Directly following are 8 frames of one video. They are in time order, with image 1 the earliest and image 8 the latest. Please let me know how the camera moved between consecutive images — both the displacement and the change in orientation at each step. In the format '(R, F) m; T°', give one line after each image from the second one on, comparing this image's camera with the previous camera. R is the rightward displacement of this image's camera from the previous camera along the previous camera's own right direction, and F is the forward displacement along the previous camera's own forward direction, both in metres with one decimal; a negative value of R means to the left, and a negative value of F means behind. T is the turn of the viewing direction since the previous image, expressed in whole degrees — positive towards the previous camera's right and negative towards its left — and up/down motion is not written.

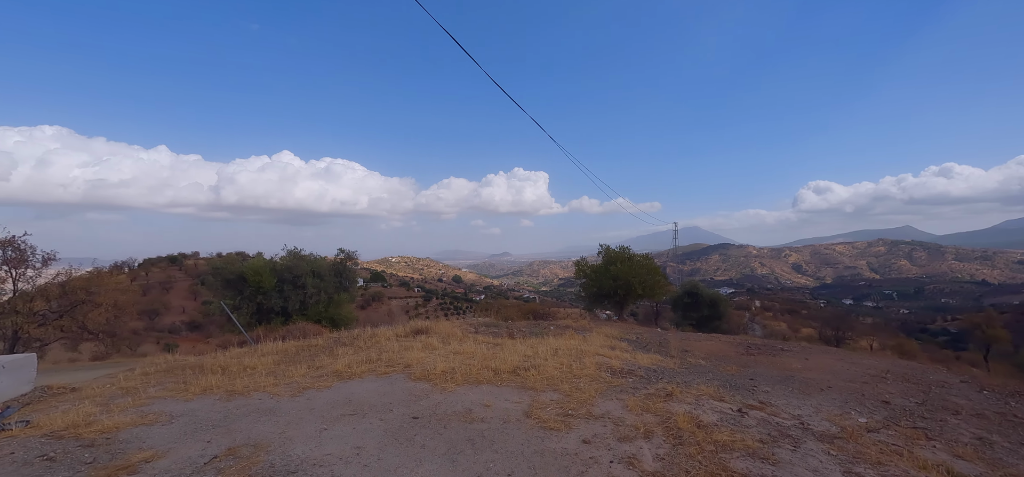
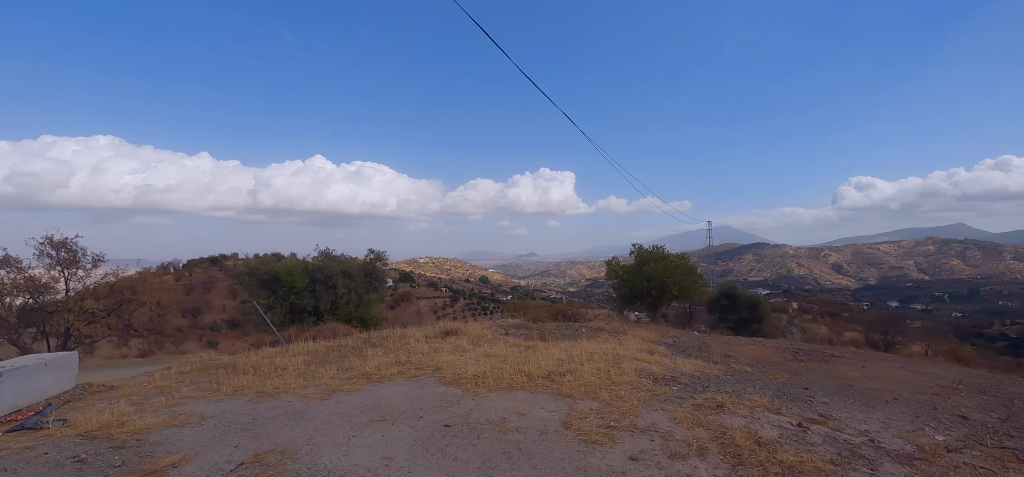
(-0.1, +0.3) m; -3°
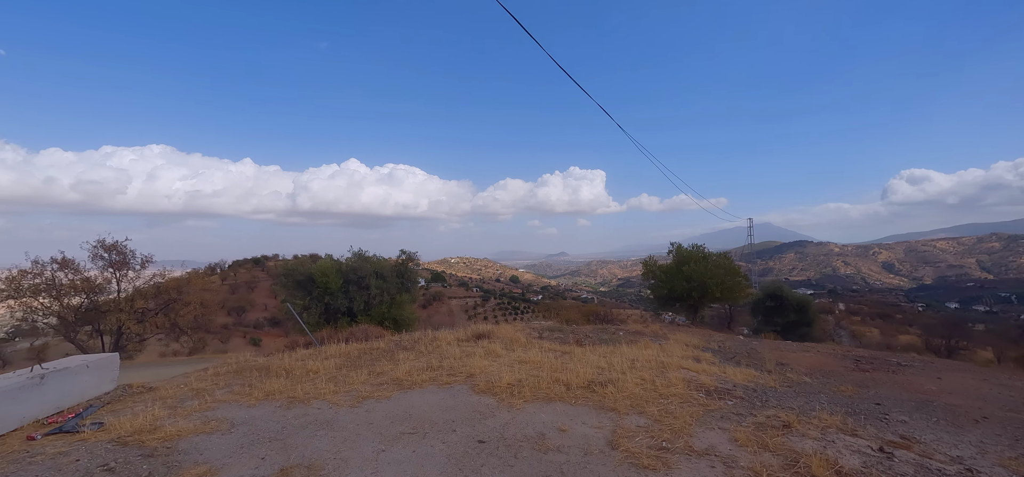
(-0.1, +0.4) m; -4°
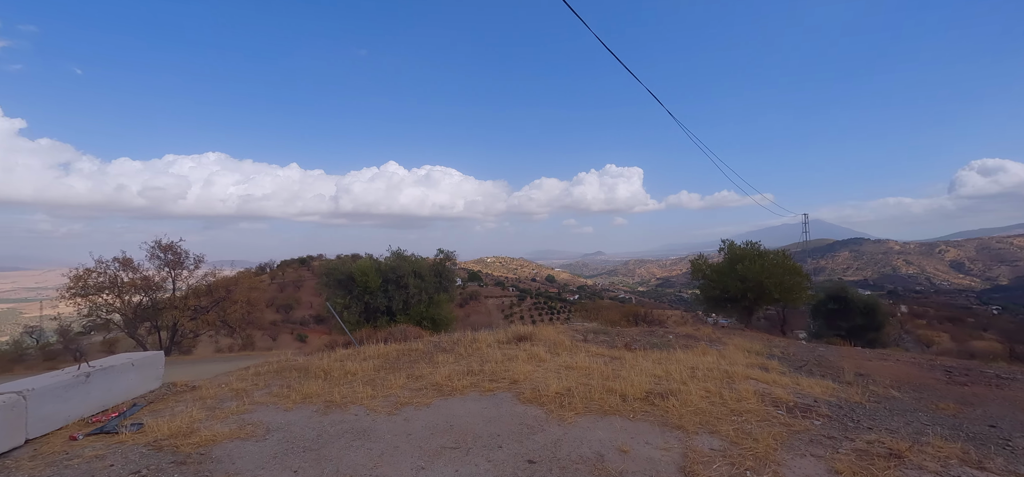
(-0.2, +0.5) m; -4°
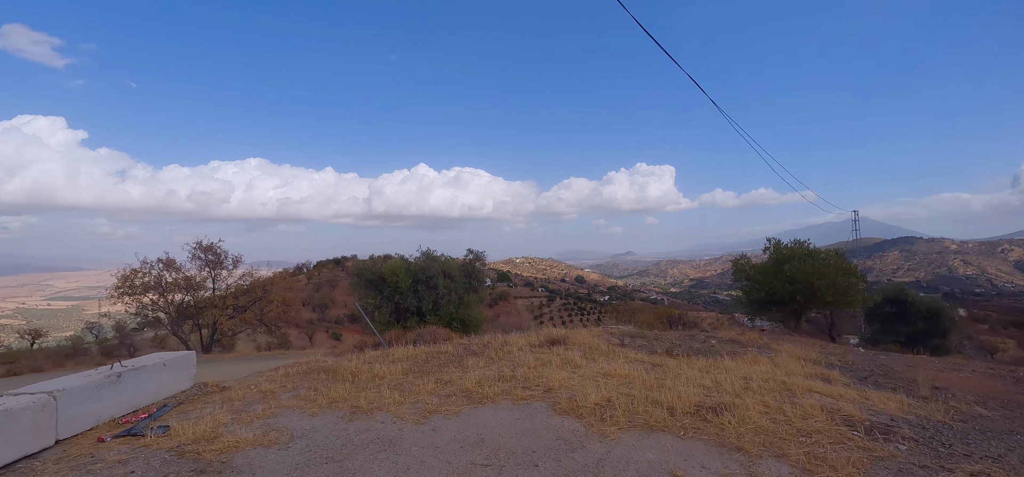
(-0.1, +0.4) m; -4°
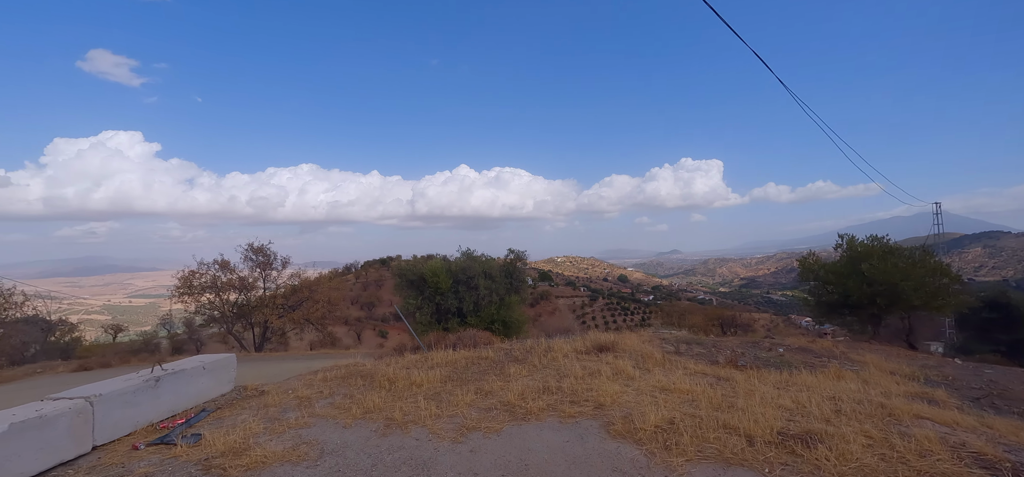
(0.0, +0.6) m; -5°
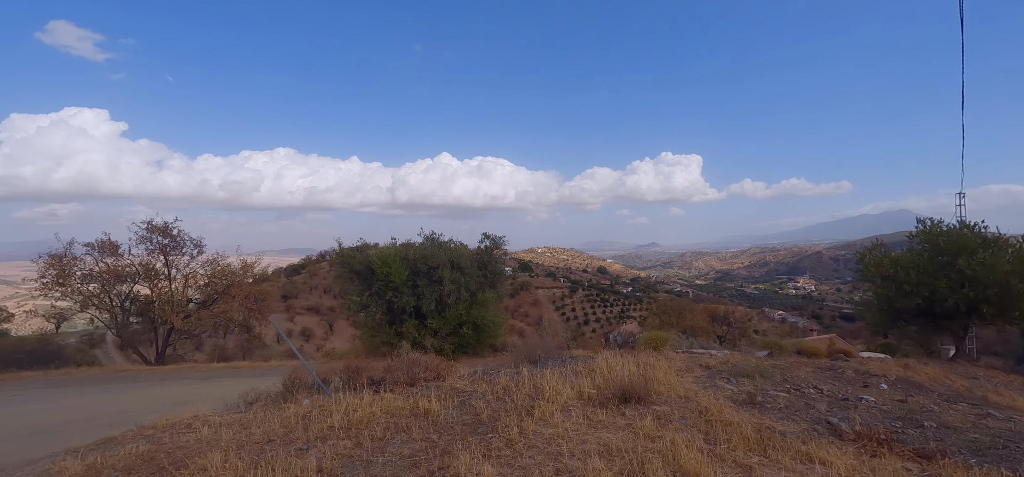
(+0.2, +4.6) m; +2°
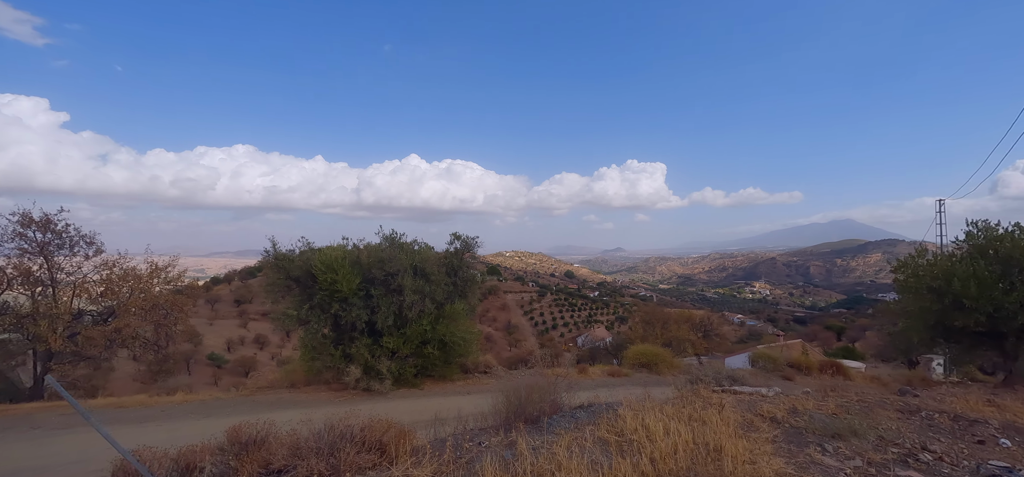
(-0.2, +2.8) m; +4°
